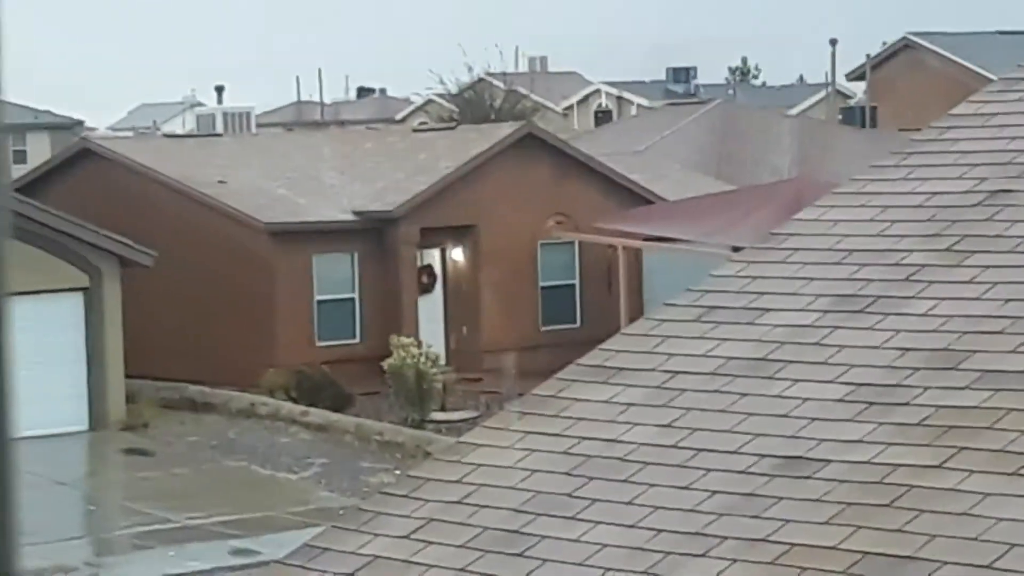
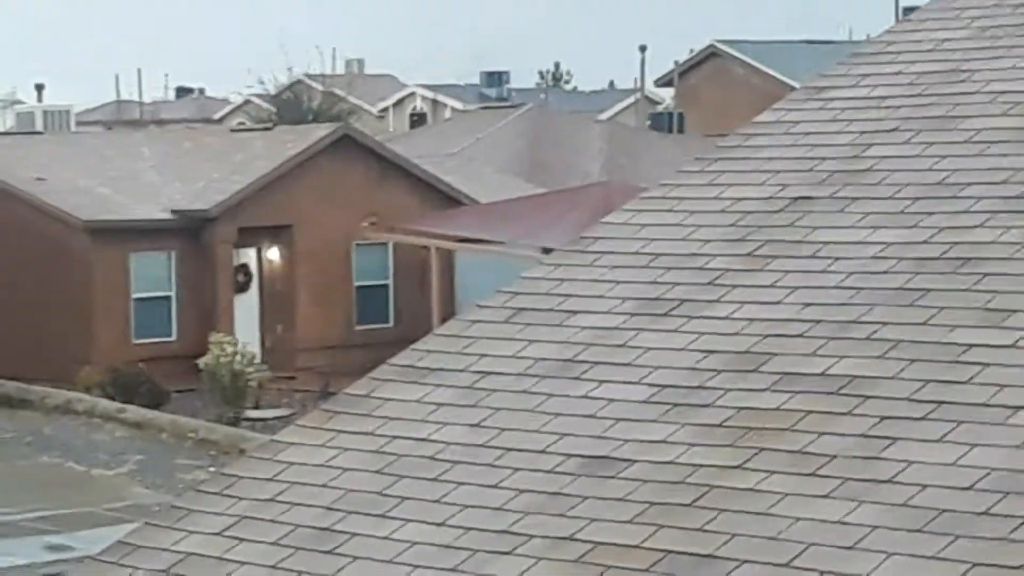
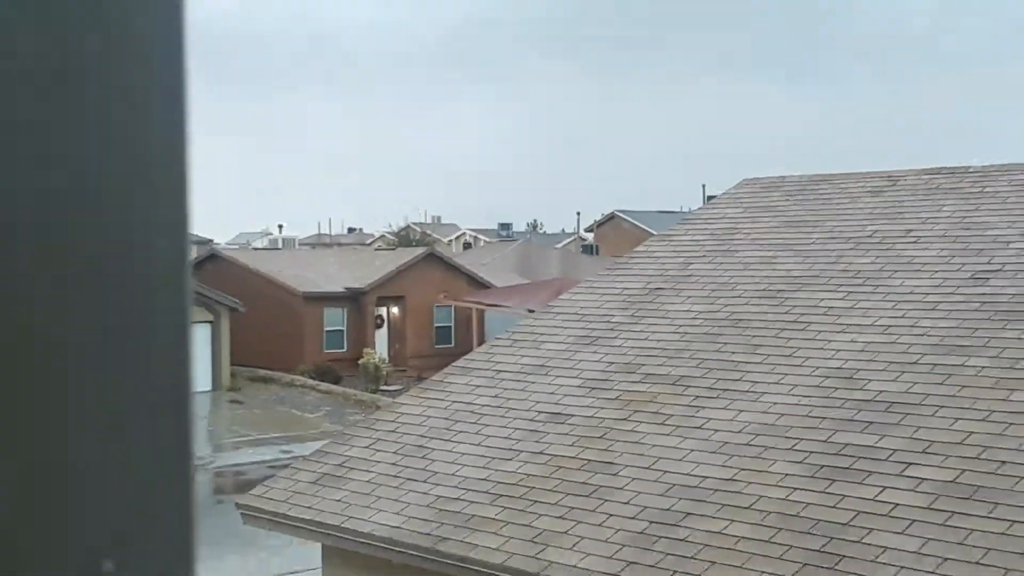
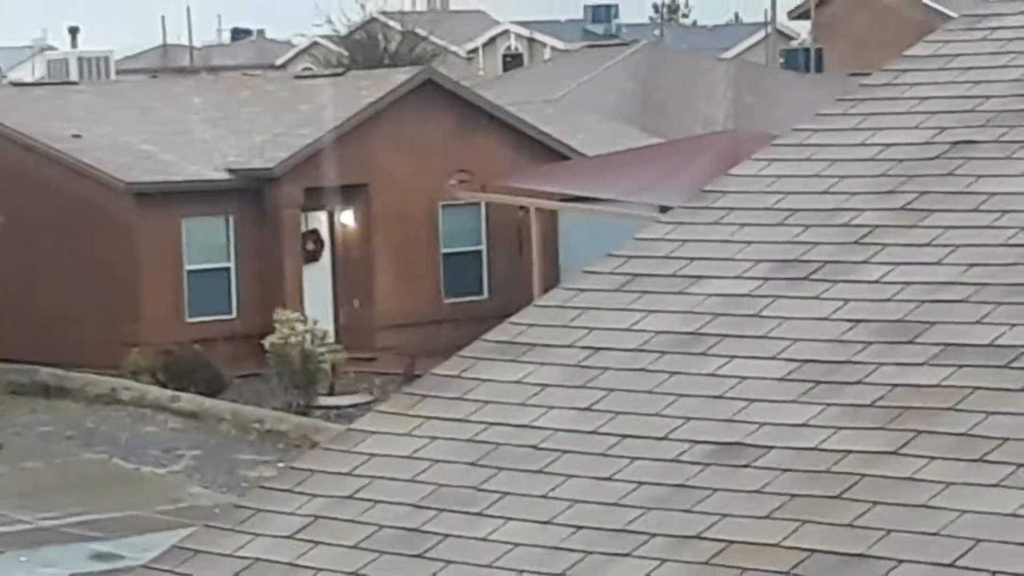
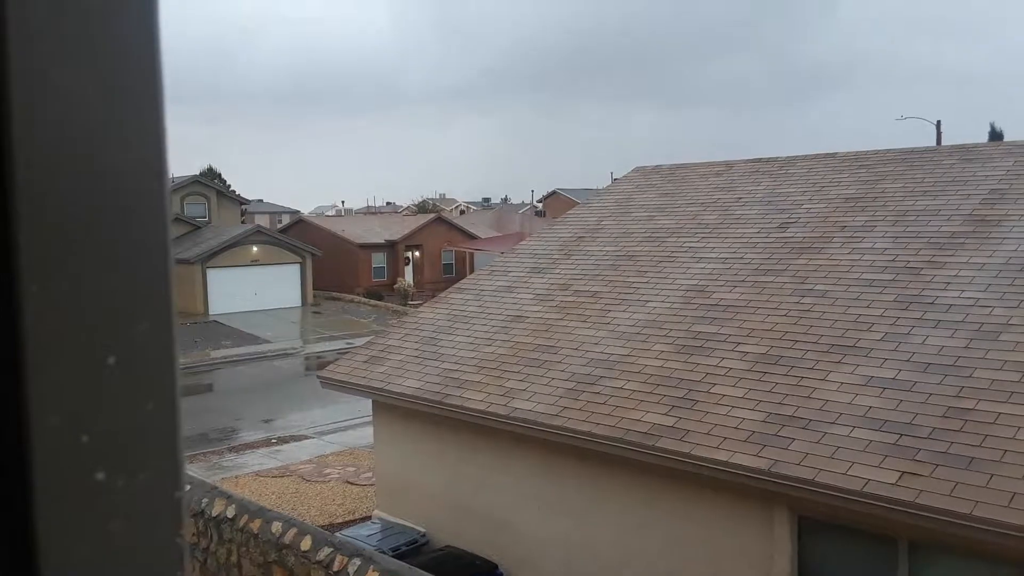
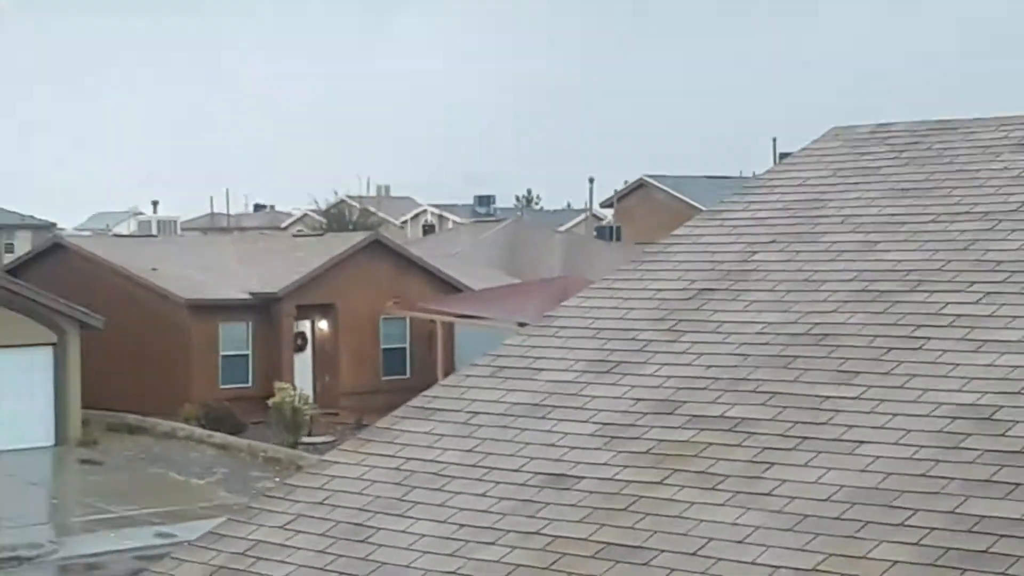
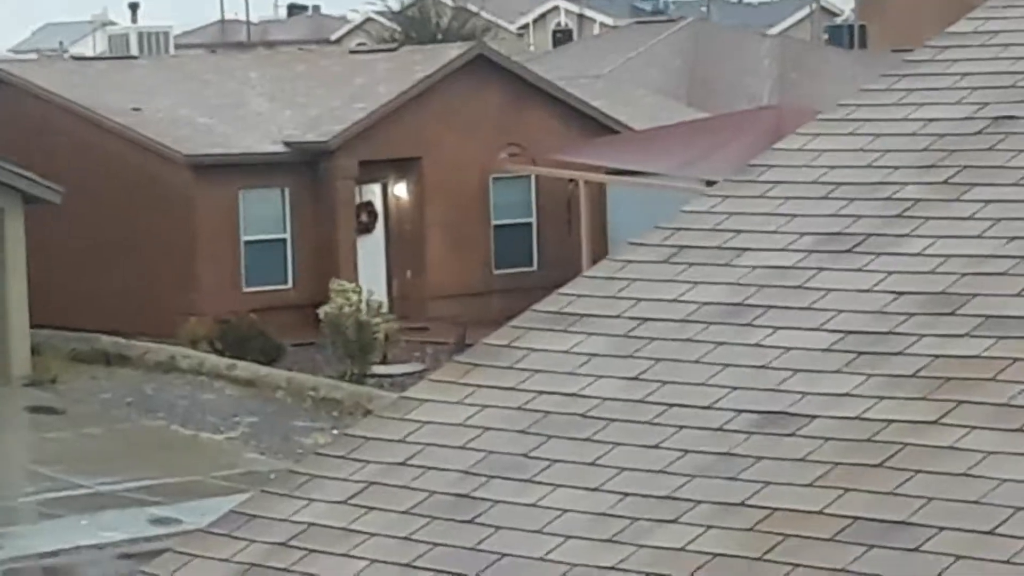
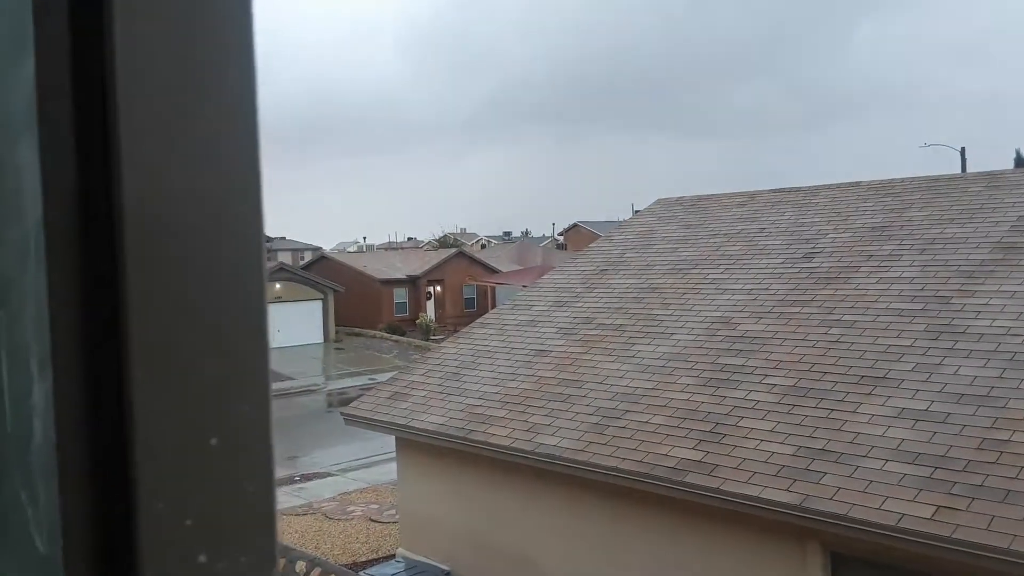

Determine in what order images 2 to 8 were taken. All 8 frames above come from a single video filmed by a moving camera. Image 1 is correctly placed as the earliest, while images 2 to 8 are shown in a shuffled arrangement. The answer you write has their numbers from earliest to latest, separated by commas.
7, 4, 2, 6, 3, 8, 5
